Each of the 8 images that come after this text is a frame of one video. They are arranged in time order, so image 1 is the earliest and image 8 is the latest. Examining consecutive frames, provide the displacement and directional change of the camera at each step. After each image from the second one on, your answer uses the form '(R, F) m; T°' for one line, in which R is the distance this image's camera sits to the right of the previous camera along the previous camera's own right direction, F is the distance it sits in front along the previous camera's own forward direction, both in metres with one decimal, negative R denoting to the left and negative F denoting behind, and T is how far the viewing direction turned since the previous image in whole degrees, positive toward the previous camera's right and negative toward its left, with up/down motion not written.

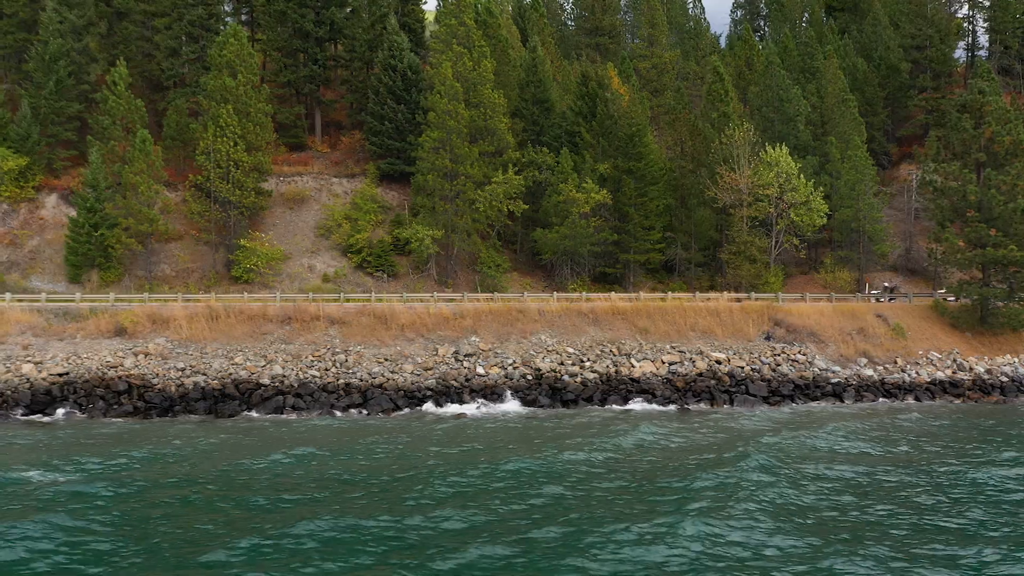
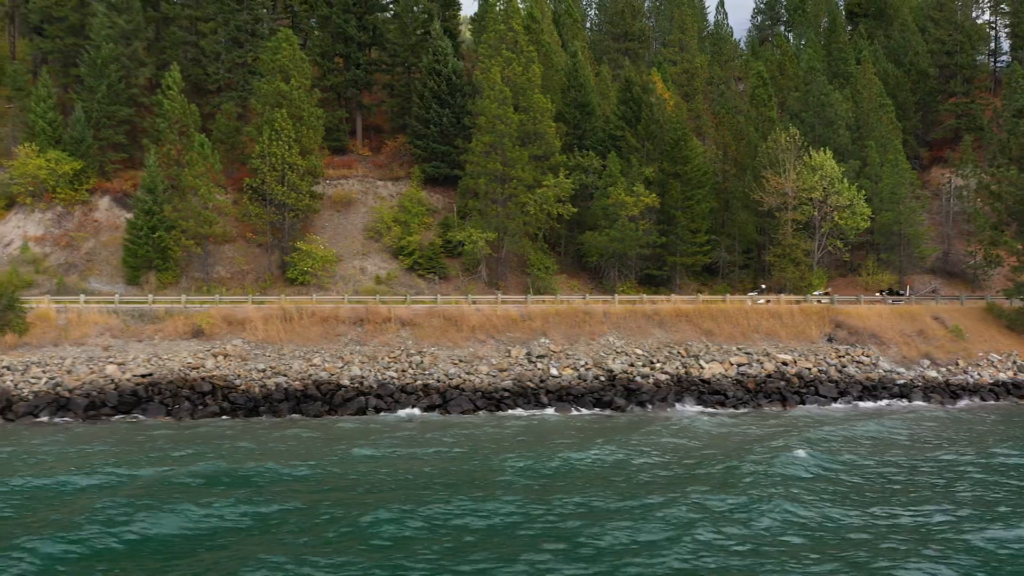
(-6.5, -0.4) m; 0°
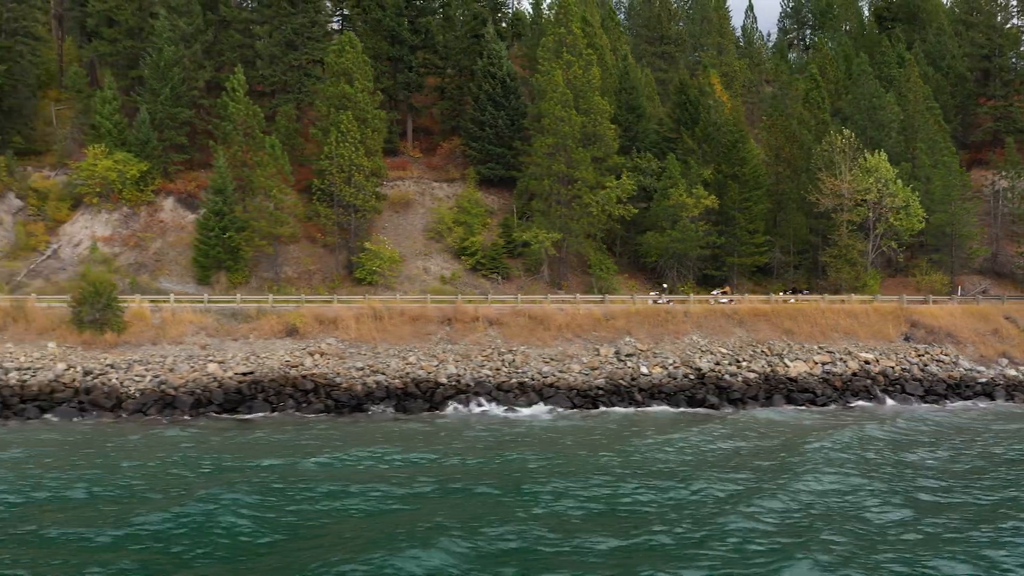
(-8.2, -0.5) m; 0°
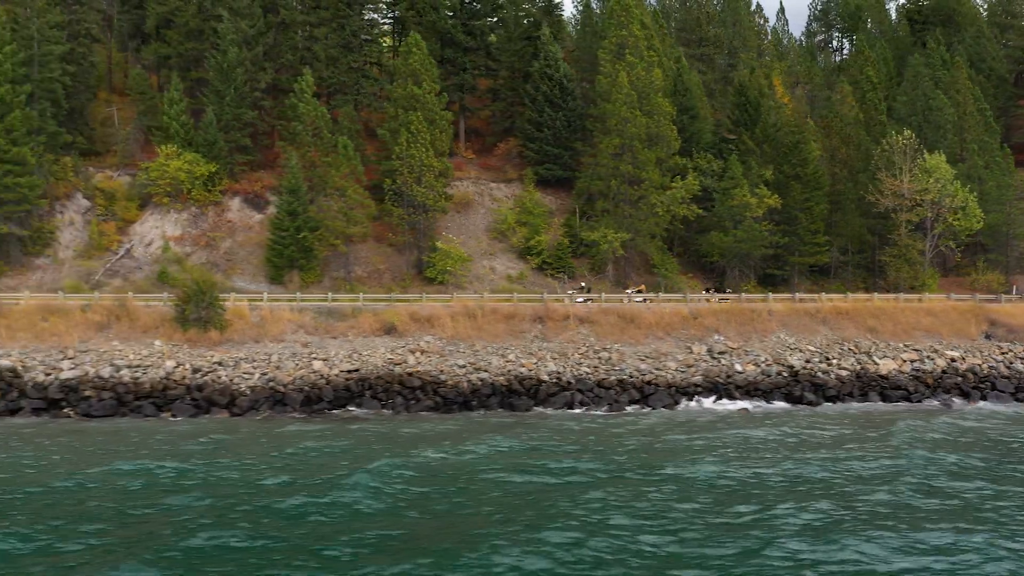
(-8.8, -0.4) m; 0°
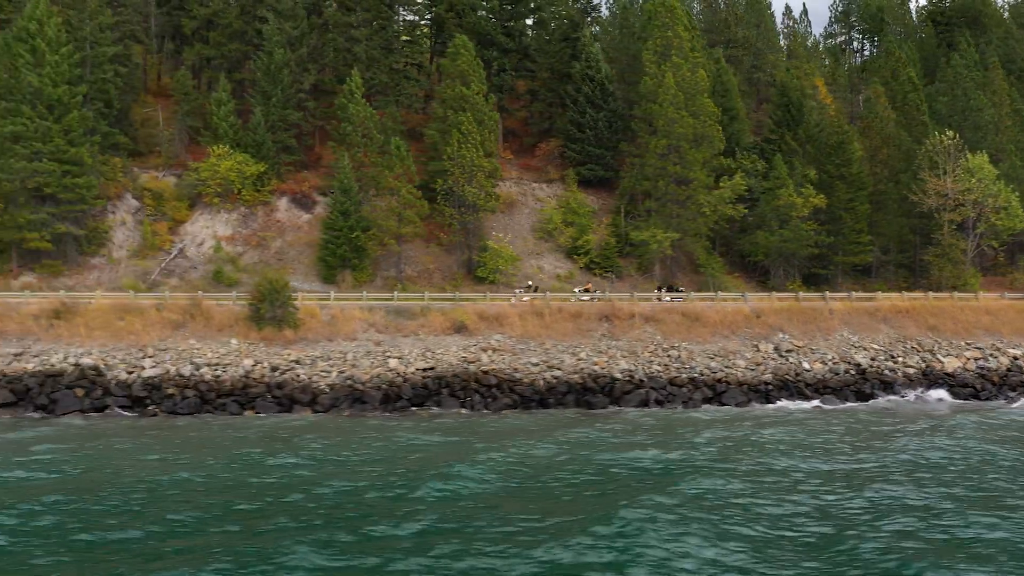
(-6.4, -0.3) m; 0°
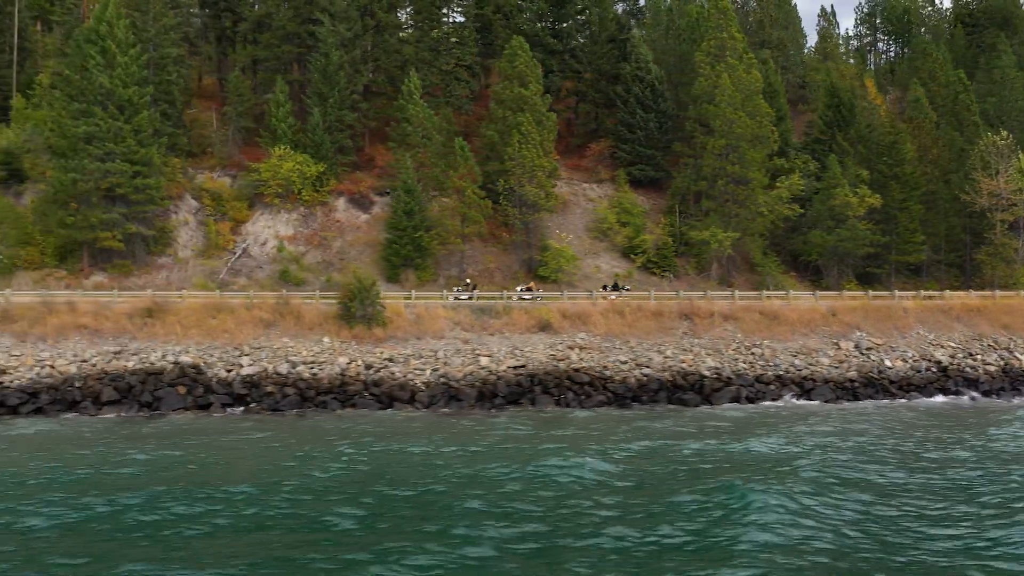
(-7.9, -0.3) m; 0°
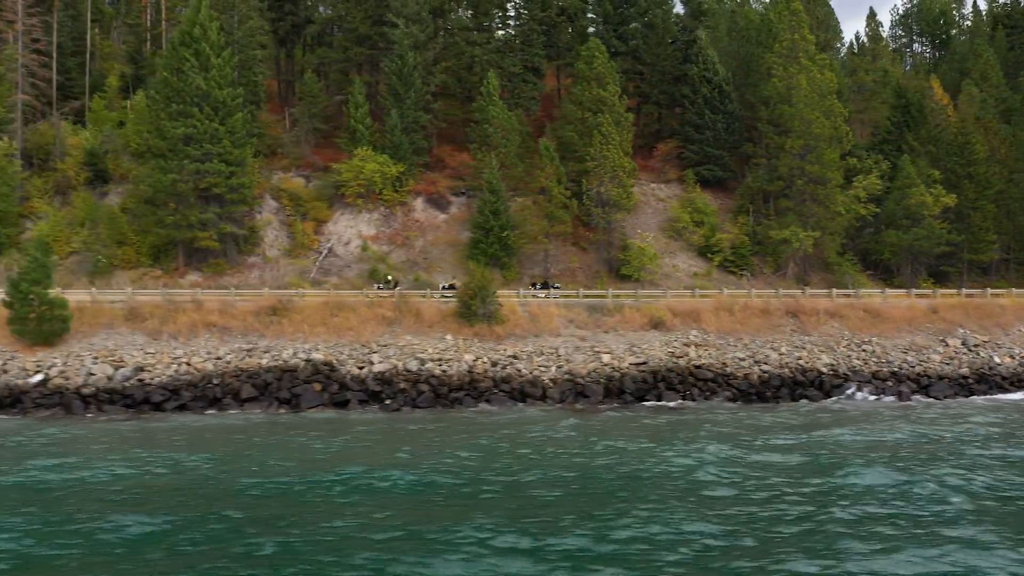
(-10.7, -0.4) m; 0°
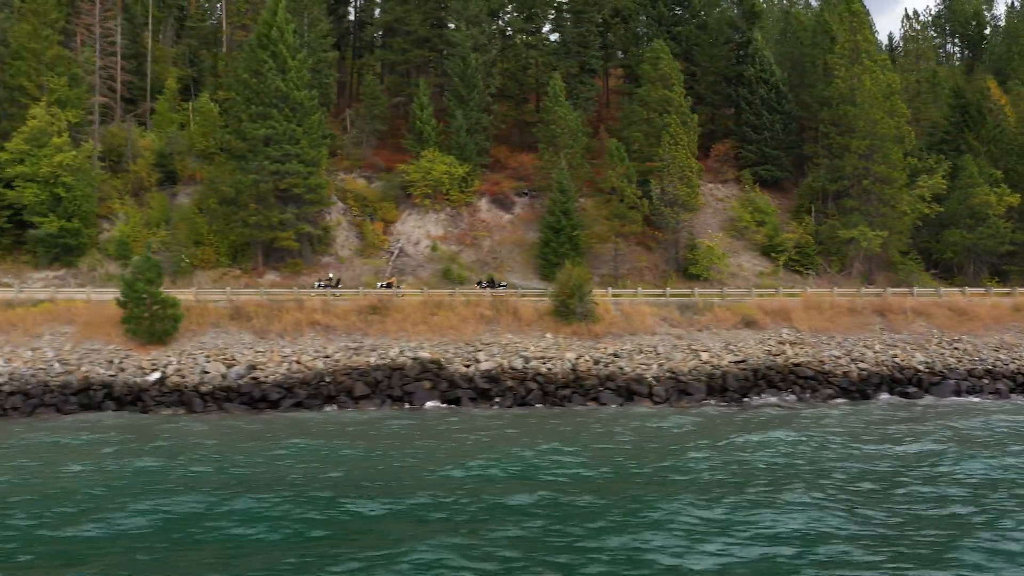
(-8.9, -0.4) m; 0°
